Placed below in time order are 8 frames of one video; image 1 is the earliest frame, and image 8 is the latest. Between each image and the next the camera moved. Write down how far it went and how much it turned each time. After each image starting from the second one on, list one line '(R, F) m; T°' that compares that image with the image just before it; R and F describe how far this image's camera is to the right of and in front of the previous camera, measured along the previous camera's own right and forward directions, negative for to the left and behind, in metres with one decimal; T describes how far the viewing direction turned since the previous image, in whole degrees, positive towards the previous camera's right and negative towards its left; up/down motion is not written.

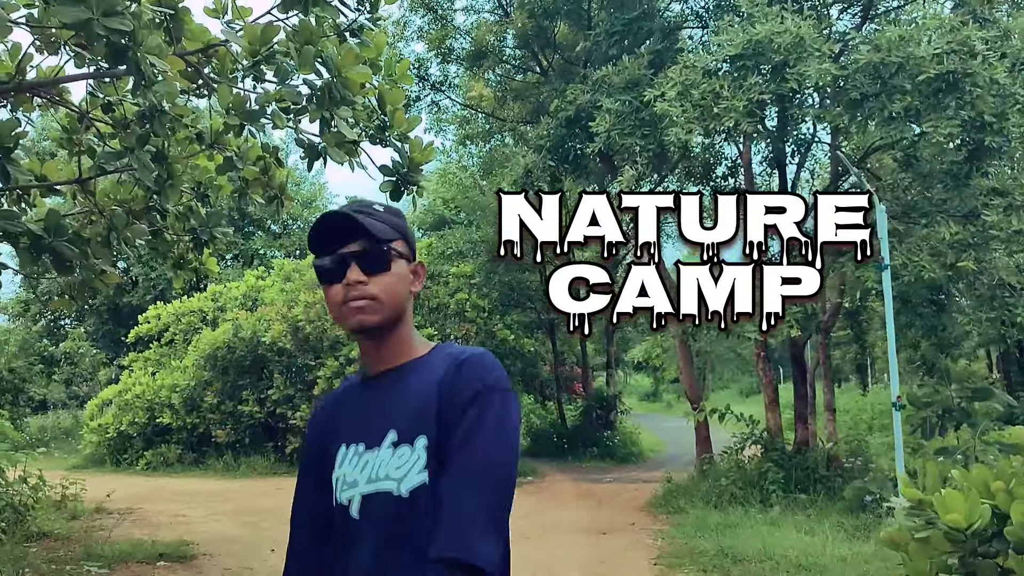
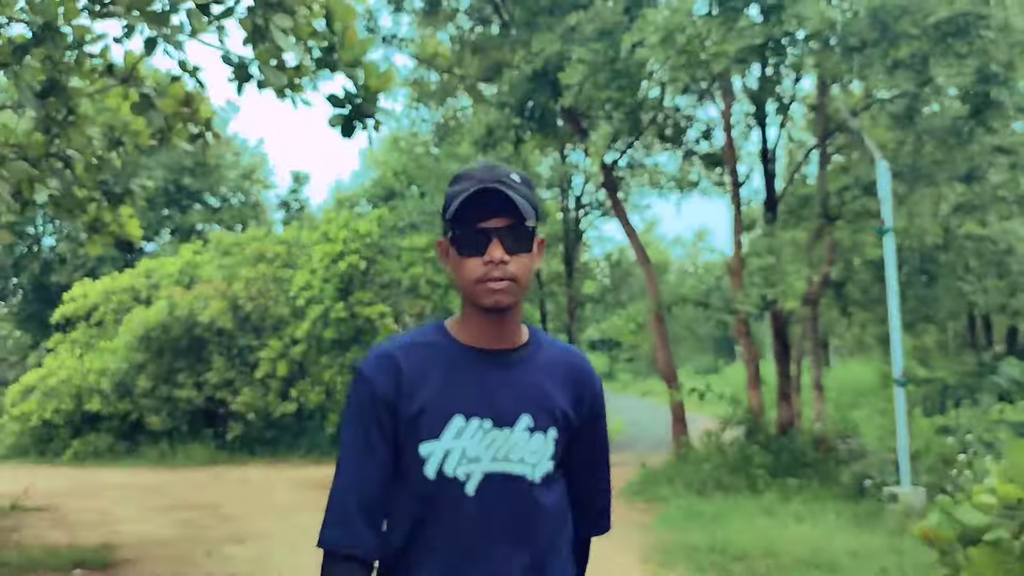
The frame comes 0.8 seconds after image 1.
(-0.1, +0.8) m; +3°
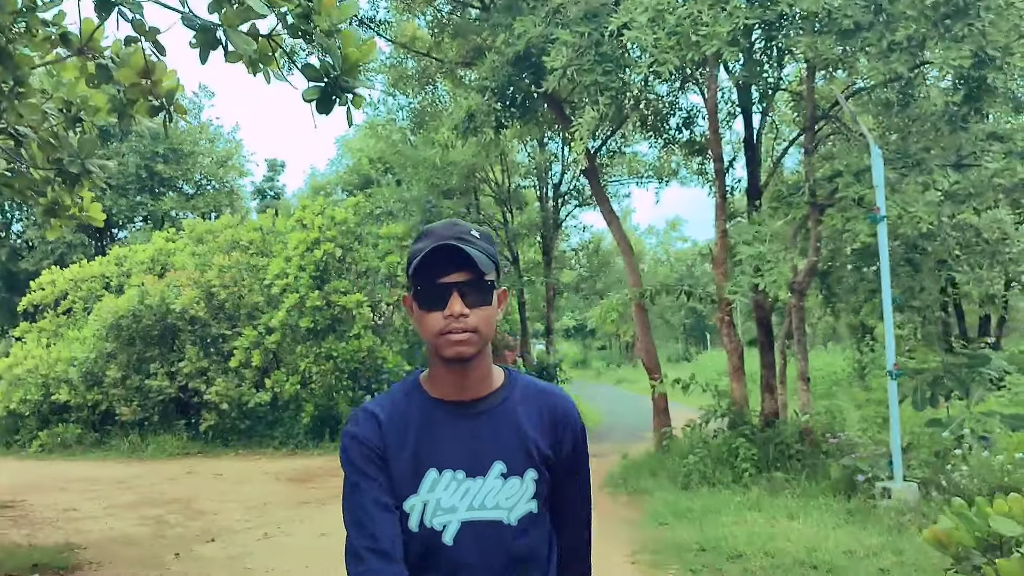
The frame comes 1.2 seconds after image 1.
(0.0, +0.3) m; +1°
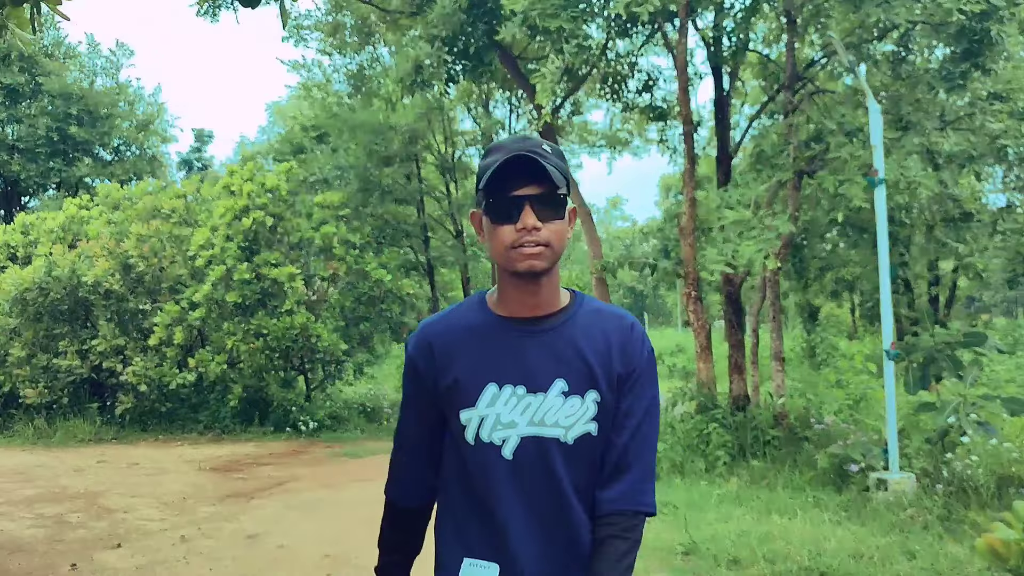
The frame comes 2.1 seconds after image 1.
(-0.2, +0.8) m; +4°
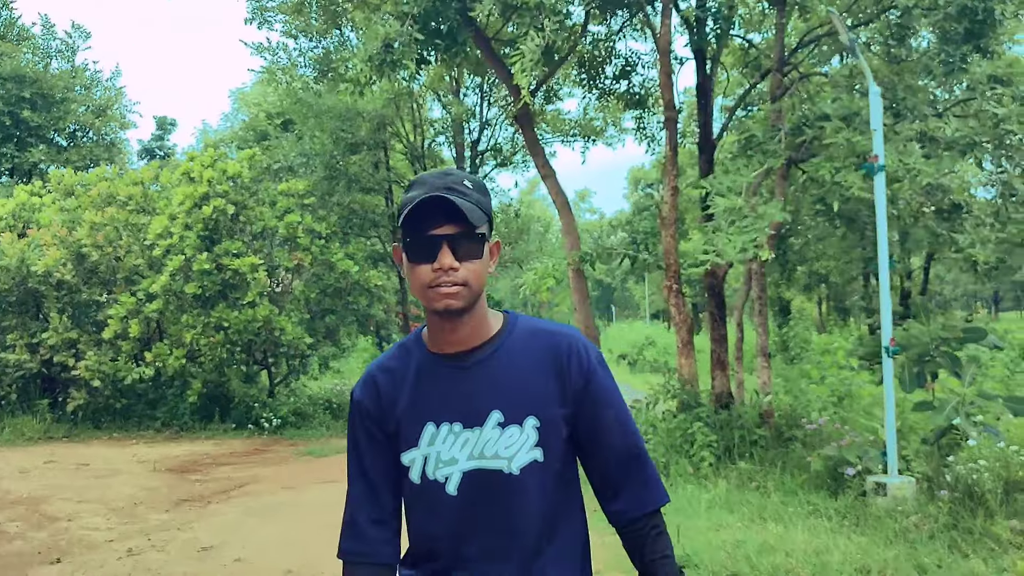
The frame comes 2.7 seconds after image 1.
(-0.1, +0.4) m; +2°
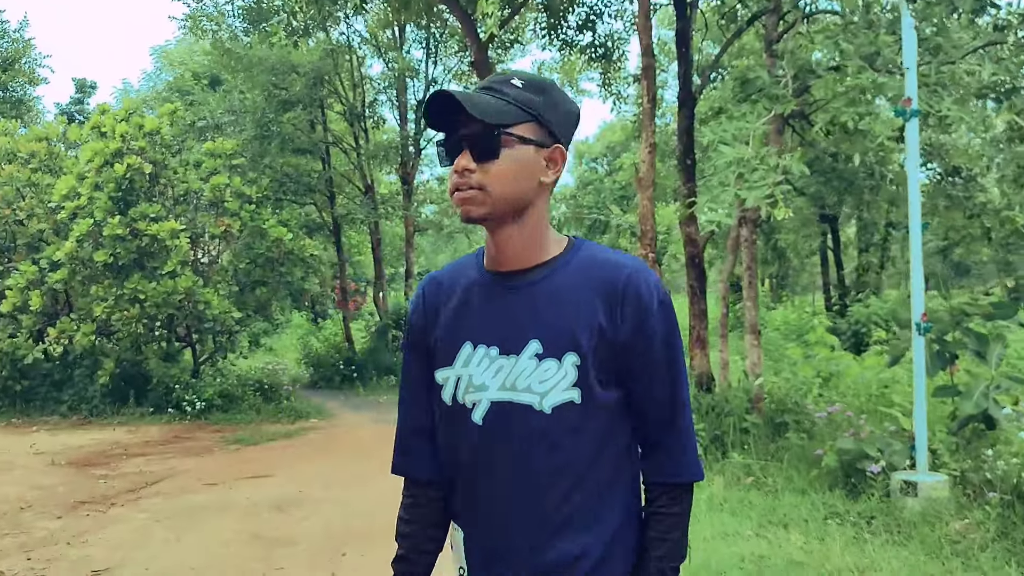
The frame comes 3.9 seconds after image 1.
(-0.2, +1.0) m; +4°
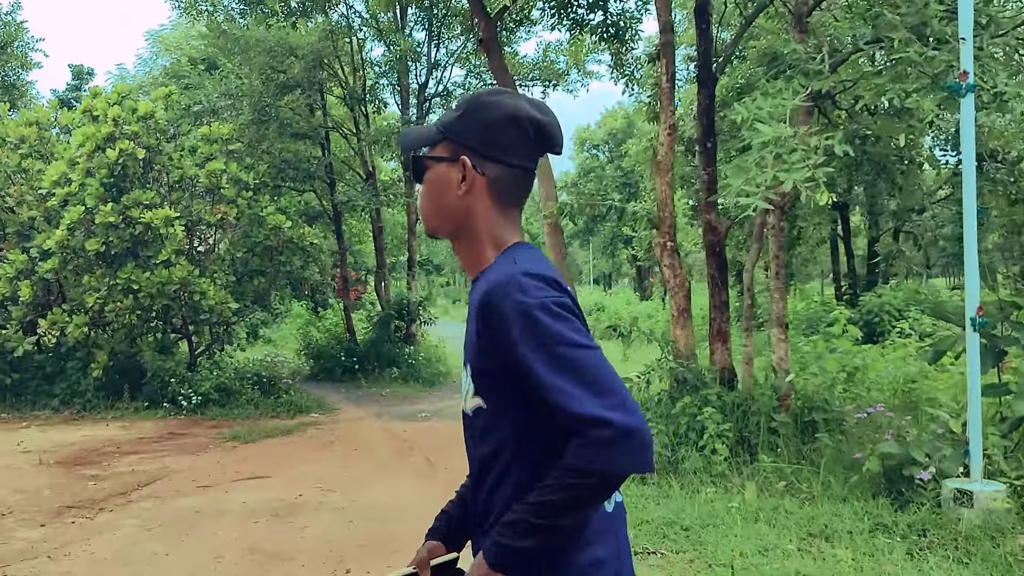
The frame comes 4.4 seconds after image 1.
(-0.1, +0.4) m; 0°
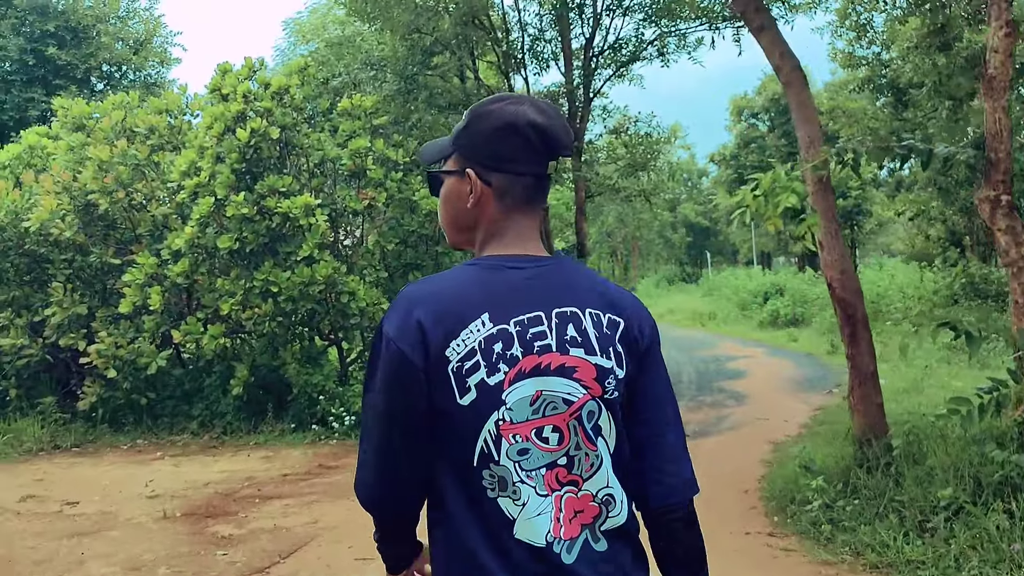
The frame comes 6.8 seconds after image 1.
(-0.7, +1.9) m; -9°
